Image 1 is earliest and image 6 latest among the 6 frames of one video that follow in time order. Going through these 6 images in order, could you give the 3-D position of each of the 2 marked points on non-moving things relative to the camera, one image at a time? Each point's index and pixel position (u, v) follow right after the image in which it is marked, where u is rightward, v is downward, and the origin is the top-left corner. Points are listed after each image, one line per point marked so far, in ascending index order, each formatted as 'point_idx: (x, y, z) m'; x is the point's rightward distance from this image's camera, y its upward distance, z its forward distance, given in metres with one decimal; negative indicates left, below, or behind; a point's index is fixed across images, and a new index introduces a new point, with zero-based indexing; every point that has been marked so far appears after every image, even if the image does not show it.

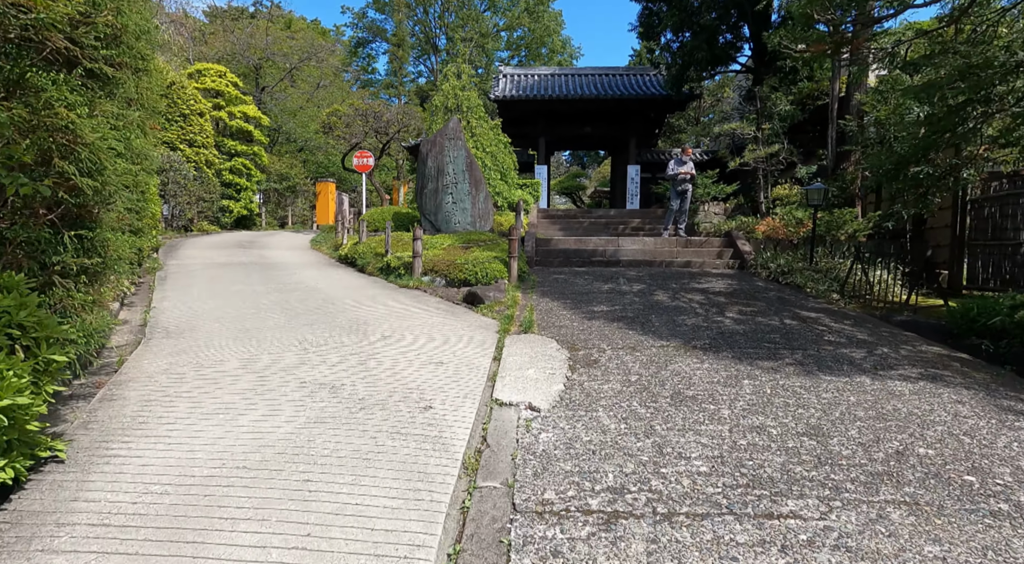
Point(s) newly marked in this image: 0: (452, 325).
0: (-0.6, -0.4, +6.0) m
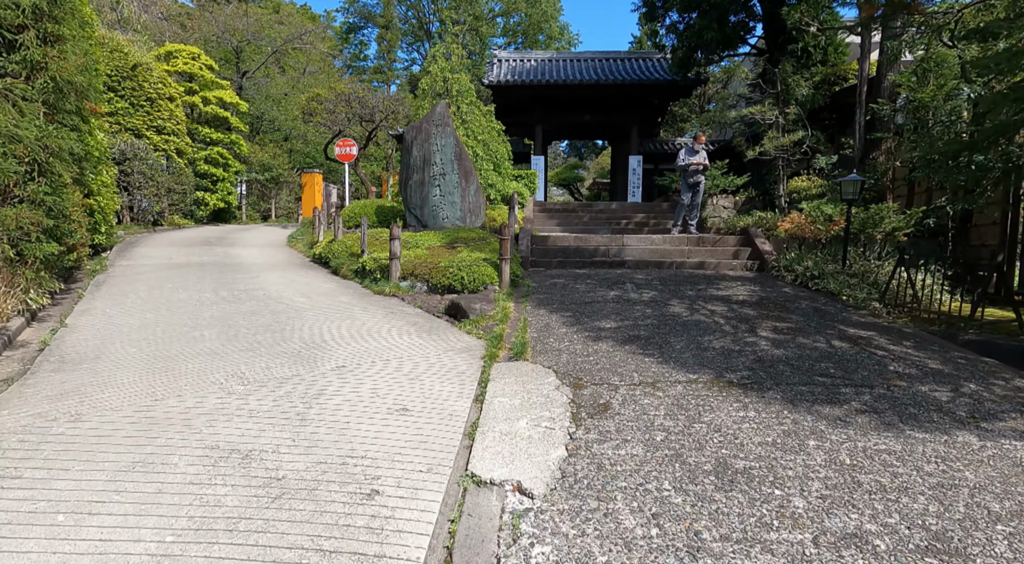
0: (-0.7, -0.5, +4.9) m
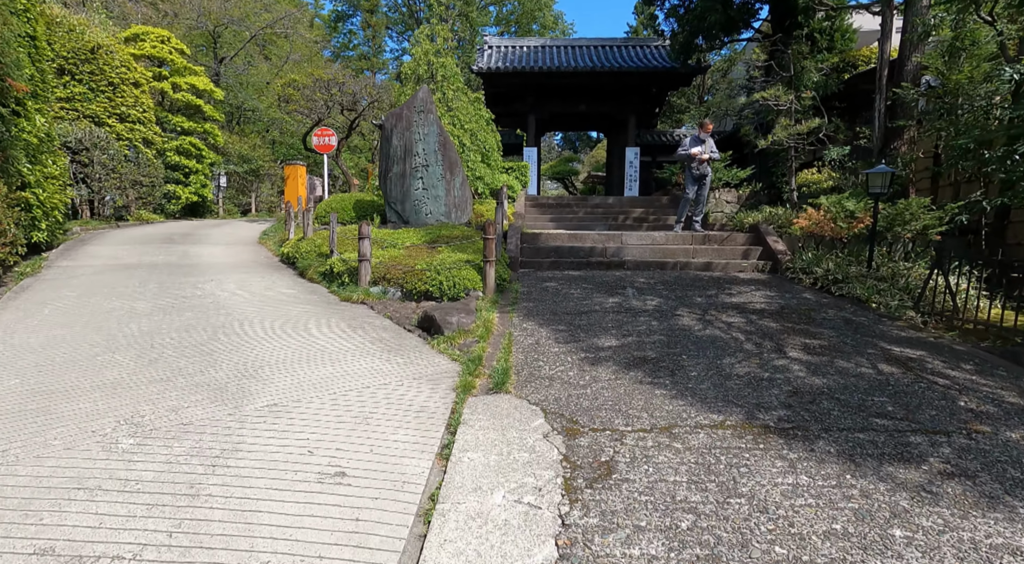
0: (-0.8, -0.6, +4.0) m
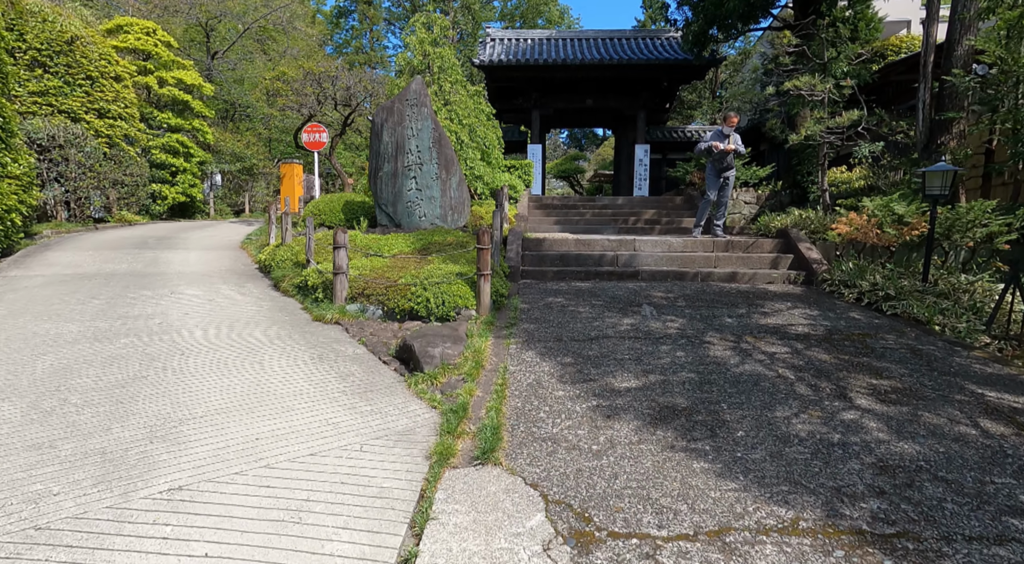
0: (-0.8, -0.7, +3.1) m
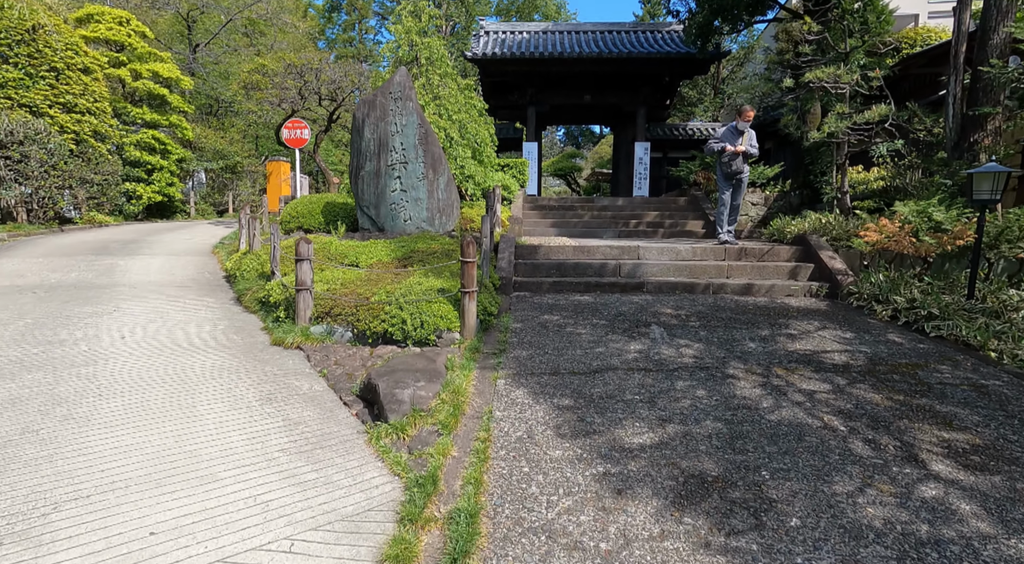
0: (-0.9, -0.8, +2.4) m
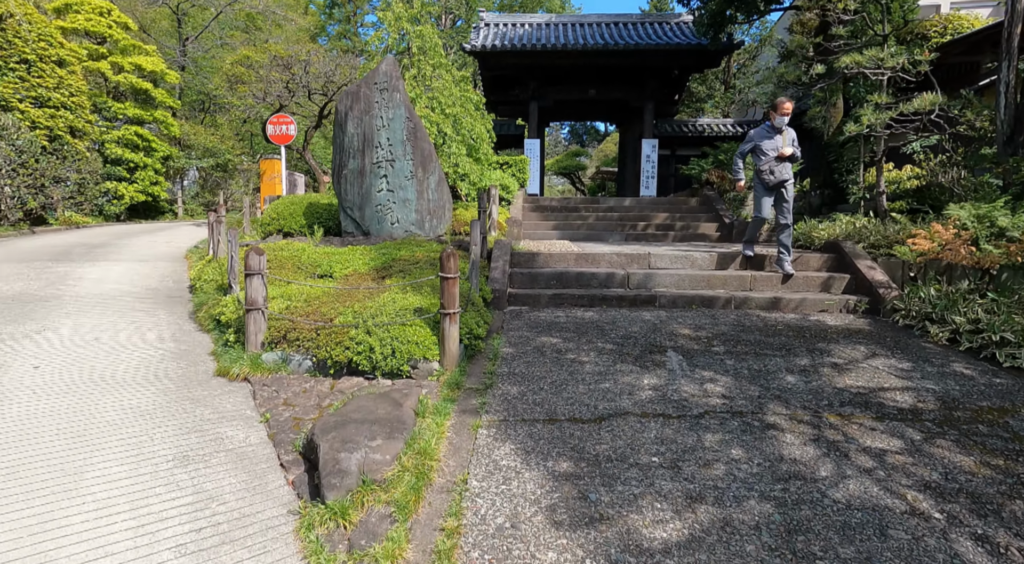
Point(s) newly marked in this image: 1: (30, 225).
0: (-1.0, -1.0, +1.6) m
1: (-8.6, +1.0, +11.7) m
